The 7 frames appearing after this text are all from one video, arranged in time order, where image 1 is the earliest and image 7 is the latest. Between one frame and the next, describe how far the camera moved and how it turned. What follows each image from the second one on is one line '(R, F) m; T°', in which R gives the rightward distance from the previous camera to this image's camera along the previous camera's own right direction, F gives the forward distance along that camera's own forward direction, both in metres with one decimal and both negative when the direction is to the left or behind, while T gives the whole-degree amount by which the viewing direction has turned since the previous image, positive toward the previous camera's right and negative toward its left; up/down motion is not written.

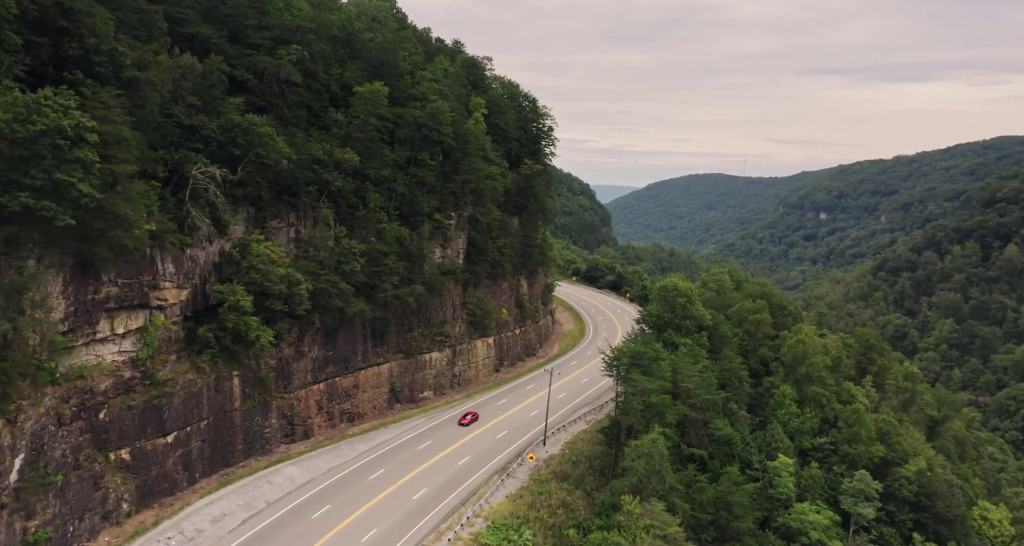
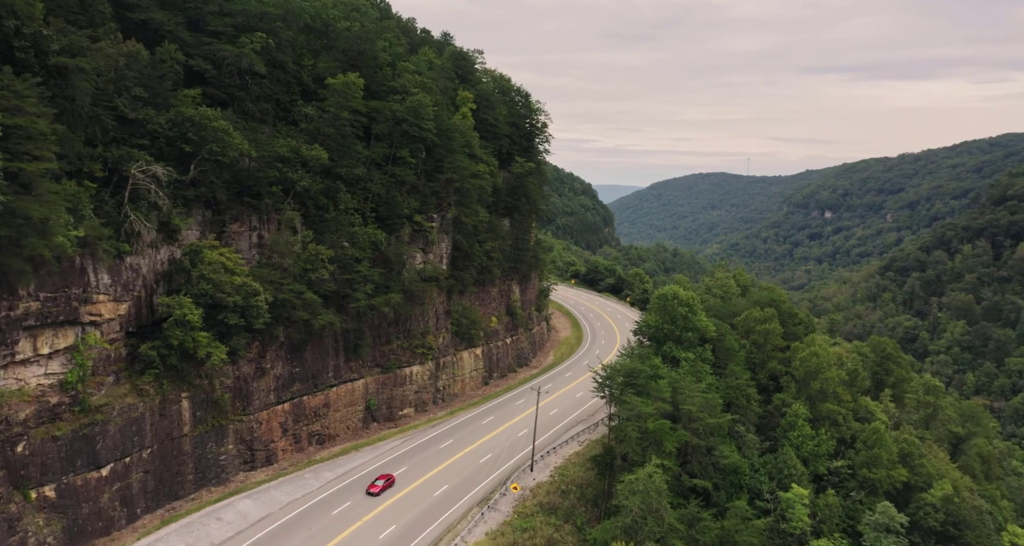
(+1.1, +4.3) m; 0°
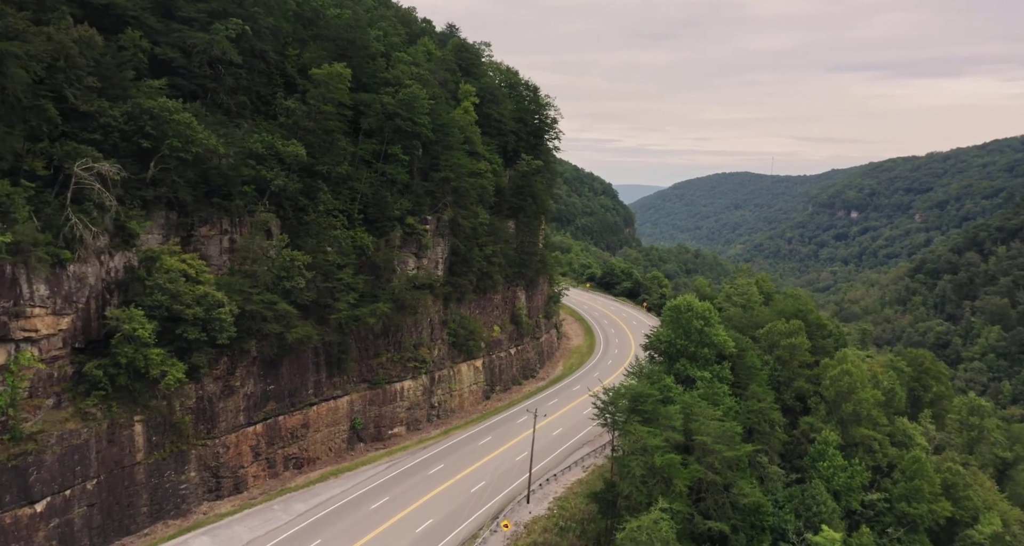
(+1.3, +4.2) m; -2°
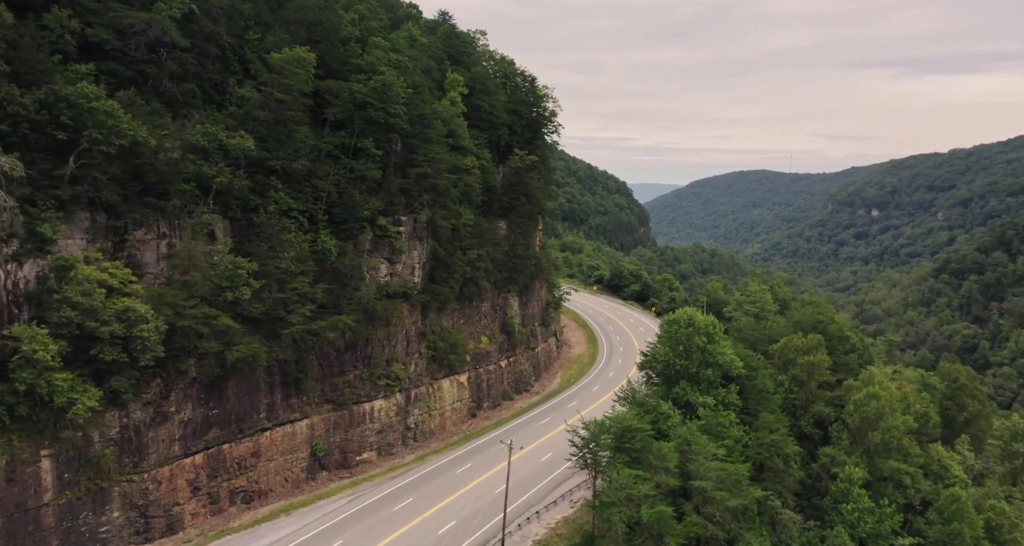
(+1.8, +4.9) m; -1°
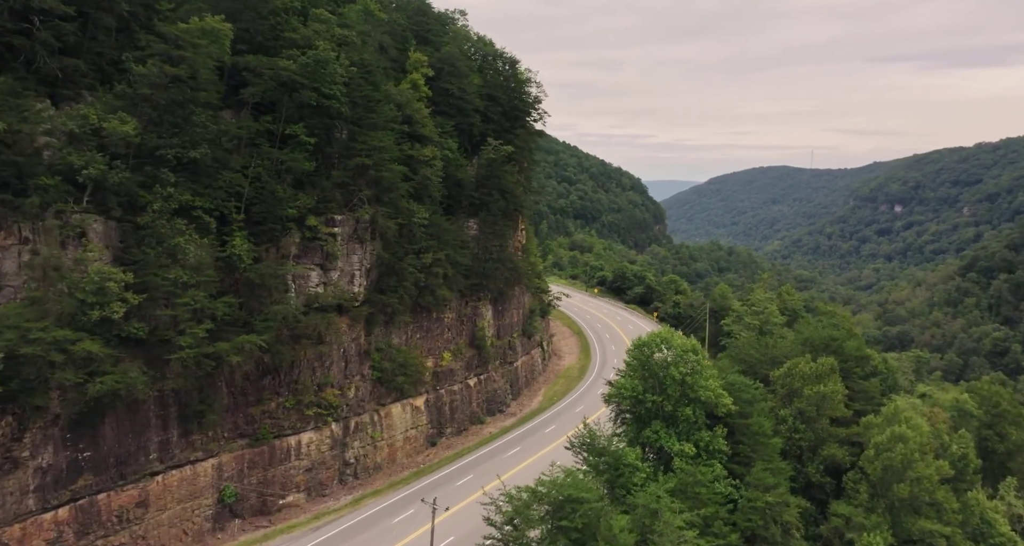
(+3.0, +6.6) m; -1°
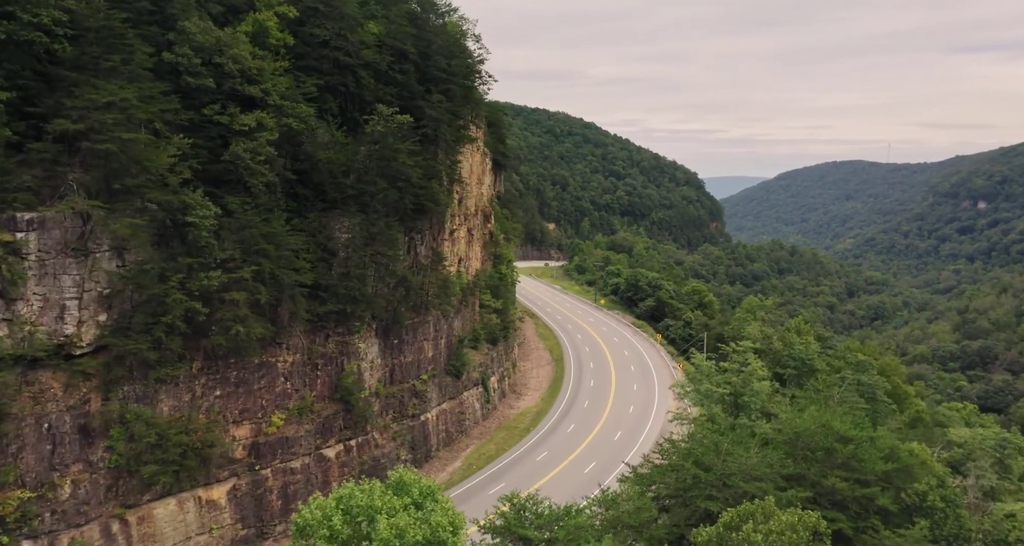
(+7.7, +14.8) m; -5°
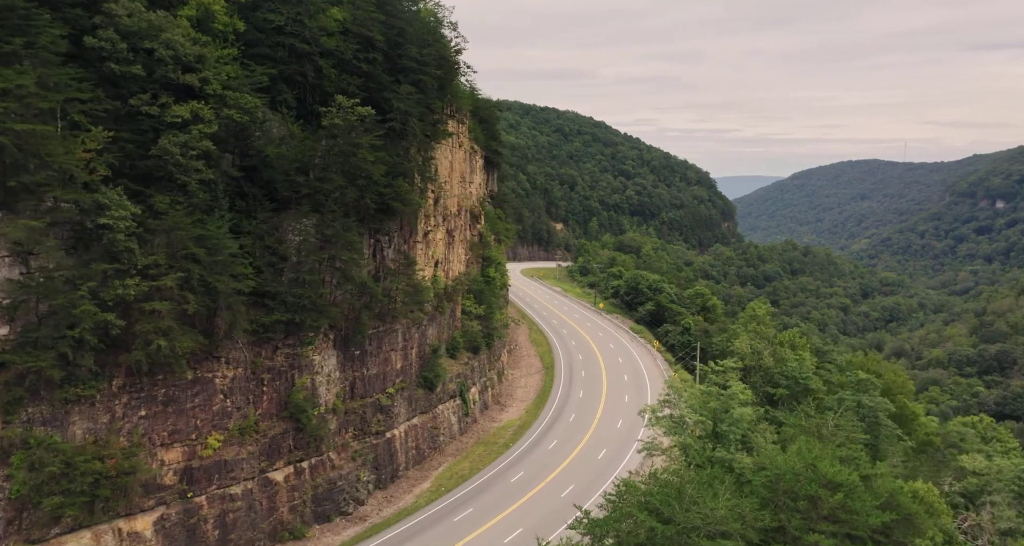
(+1.8, +2.9) m; -1°
